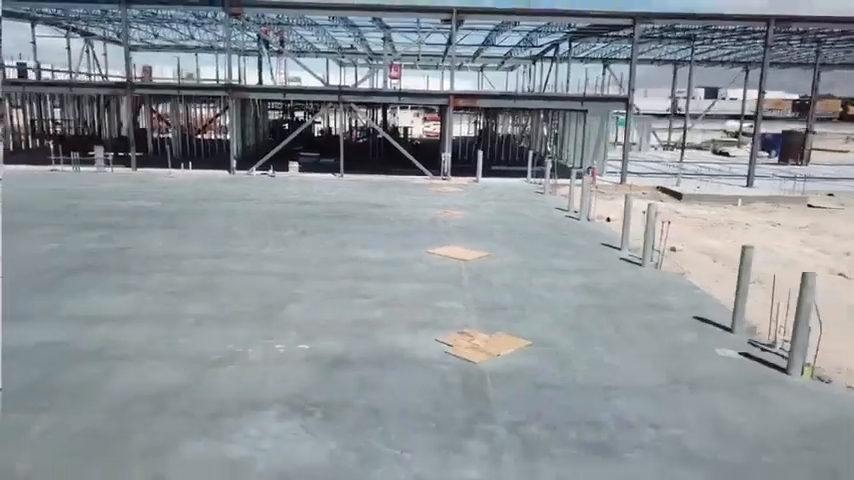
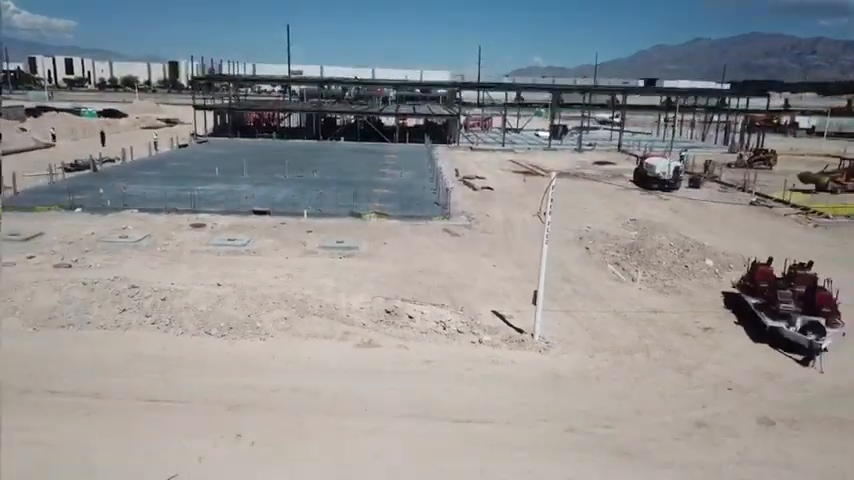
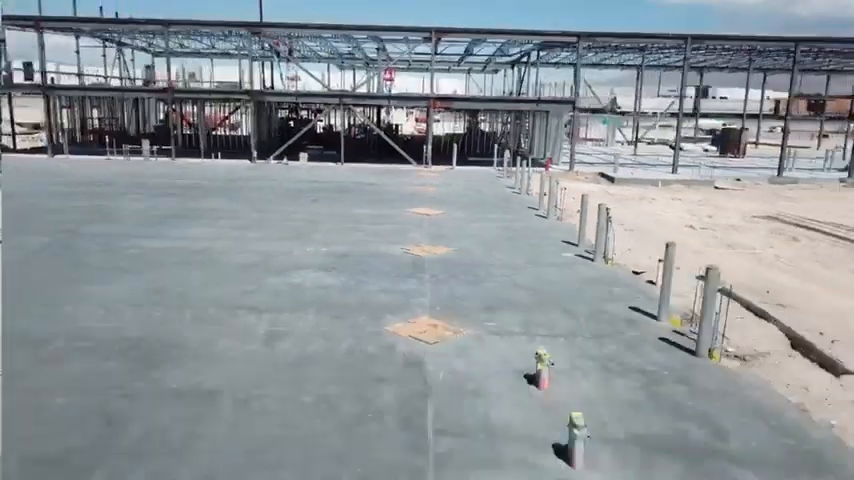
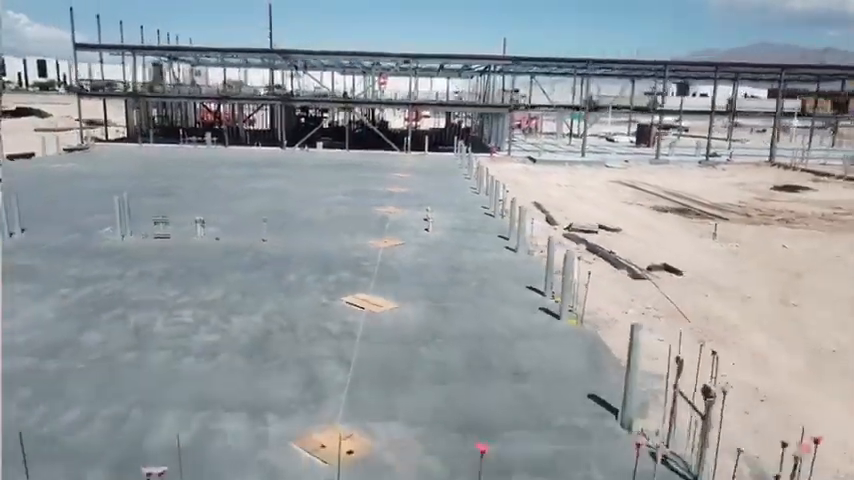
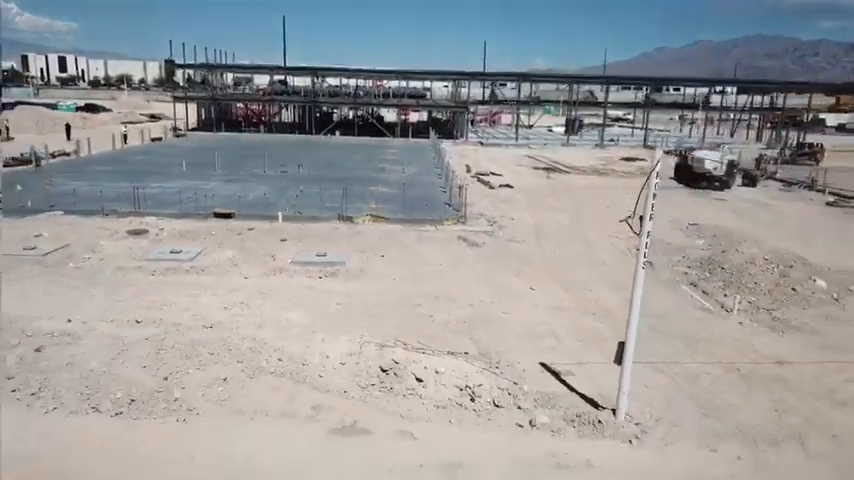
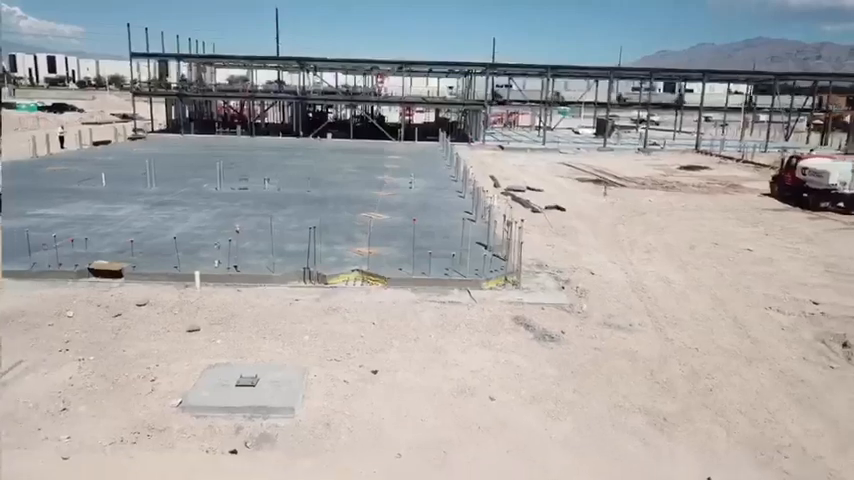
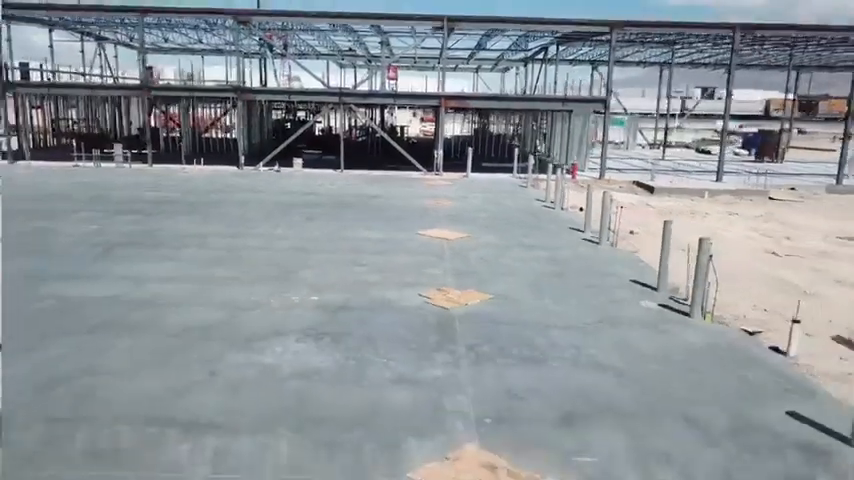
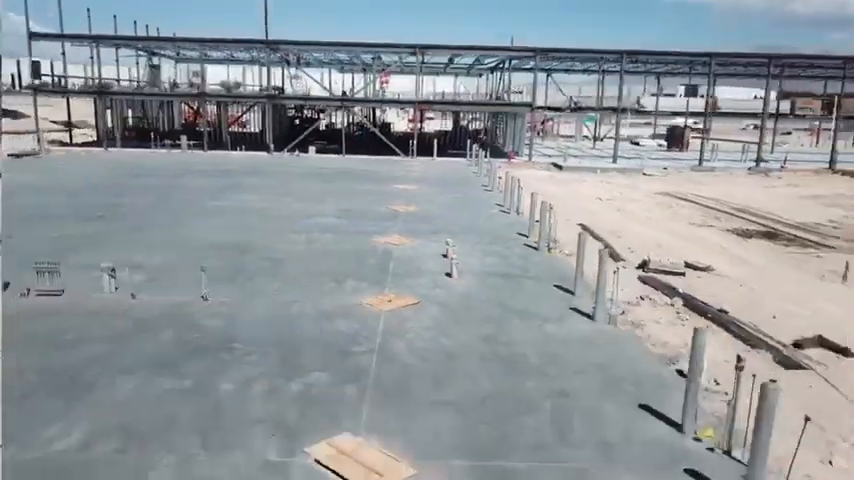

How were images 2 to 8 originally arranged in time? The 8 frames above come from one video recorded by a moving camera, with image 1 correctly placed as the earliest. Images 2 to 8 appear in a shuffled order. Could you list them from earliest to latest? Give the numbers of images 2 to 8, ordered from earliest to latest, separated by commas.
7, 3, 8, 4, 6, 5, 2
